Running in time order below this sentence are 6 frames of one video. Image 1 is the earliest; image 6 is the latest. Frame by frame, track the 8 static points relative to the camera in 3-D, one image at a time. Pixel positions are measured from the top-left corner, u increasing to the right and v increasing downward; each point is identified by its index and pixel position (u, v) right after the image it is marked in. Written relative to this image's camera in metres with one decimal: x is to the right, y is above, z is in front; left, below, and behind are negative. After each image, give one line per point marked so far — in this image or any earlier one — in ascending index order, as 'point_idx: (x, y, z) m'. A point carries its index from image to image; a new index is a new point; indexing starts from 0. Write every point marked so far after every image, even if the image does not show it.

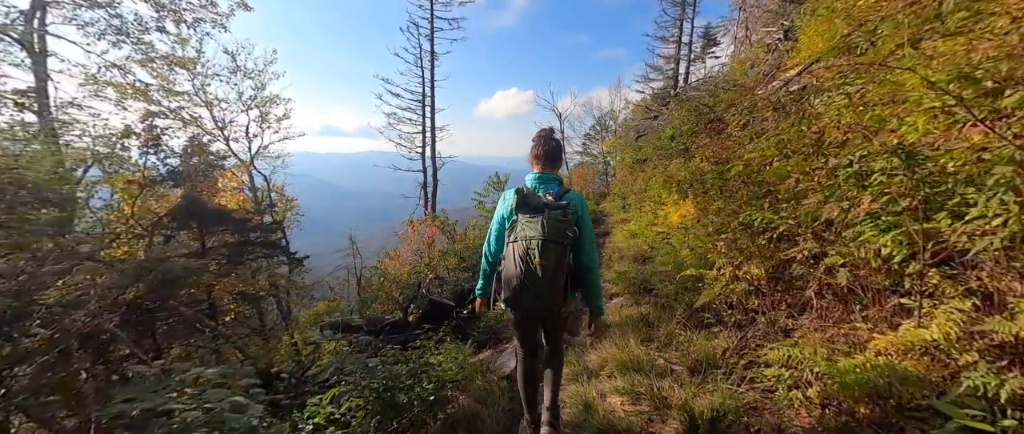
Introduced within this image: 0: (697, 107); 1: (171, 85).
0: (+6.5, +3.8, +12.0) m
1: (-10.9, +4.2, +11.0) m
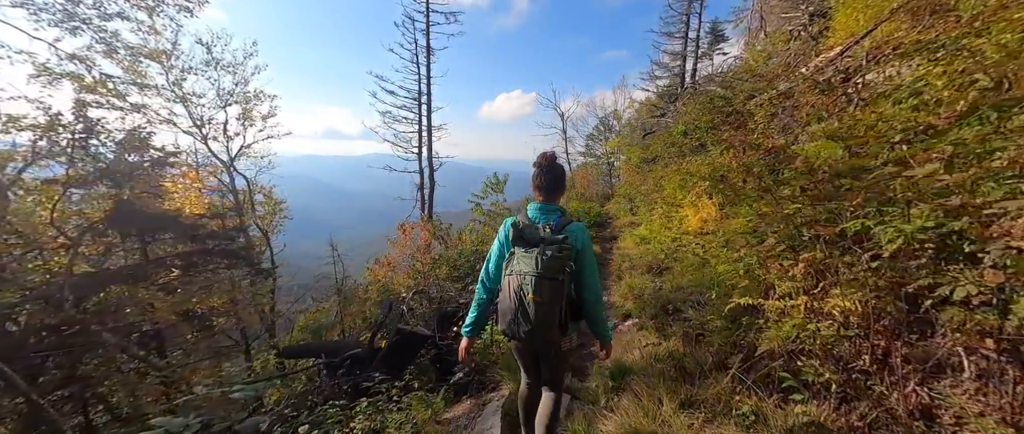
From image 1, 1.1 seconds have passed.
0: (+6.4, +3.7, +11.0) m
1: (-11.0, +4.1, +10.2) m
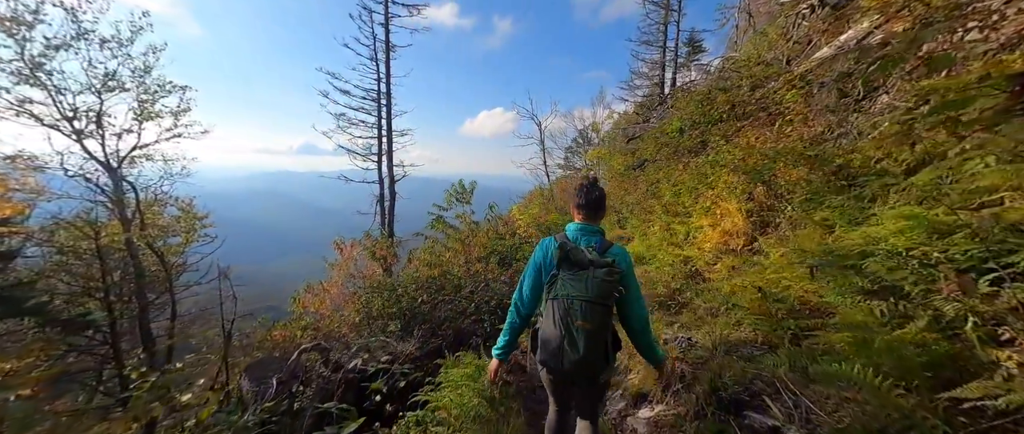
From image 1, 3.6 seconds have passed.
0: (+5.4, +3.4, +9.4) m
1: (-11.9, +3.6, +7.6) m
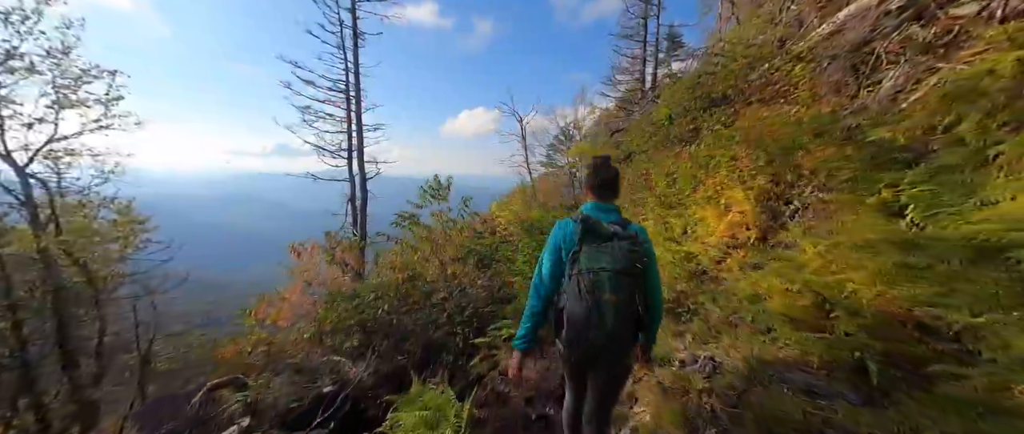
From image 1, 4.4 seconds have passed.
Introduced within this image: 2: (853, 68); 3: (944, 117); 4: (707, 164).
0: (+4.9, +3.6, +8.8) m
1: (-12.3, +3.5, +6.2) m
2: (+4.7, +2.1, +4.7) m
3: (+3.3, +0.8, +2.6) m
4: (+3.3, +0.9, +5.8) m
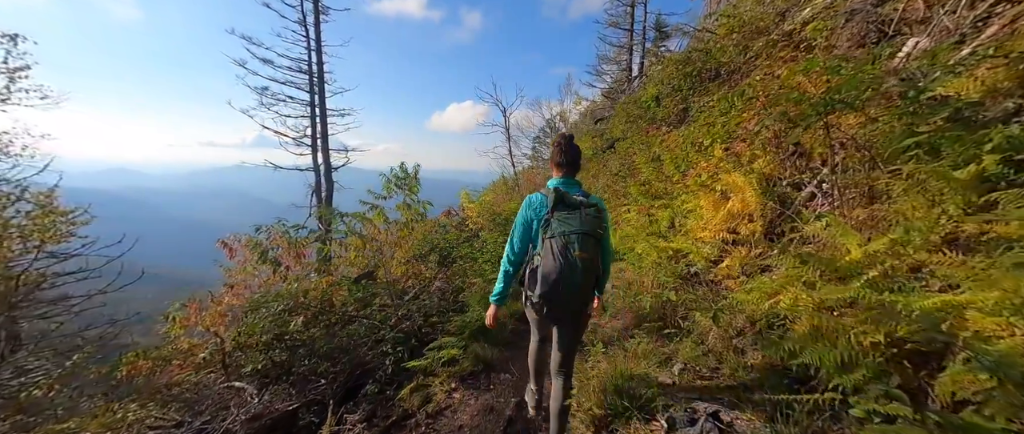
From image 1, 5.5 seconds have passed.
0: (+4.2, +3.7, +8.0) m
1: (-13.0, +3.7, +4.7) m
2: (+4.1, +2.2, +3.9) m
3: (+2.8, +0.8, +1.7) m
4: (+2.7, +1.1, +5.0) m
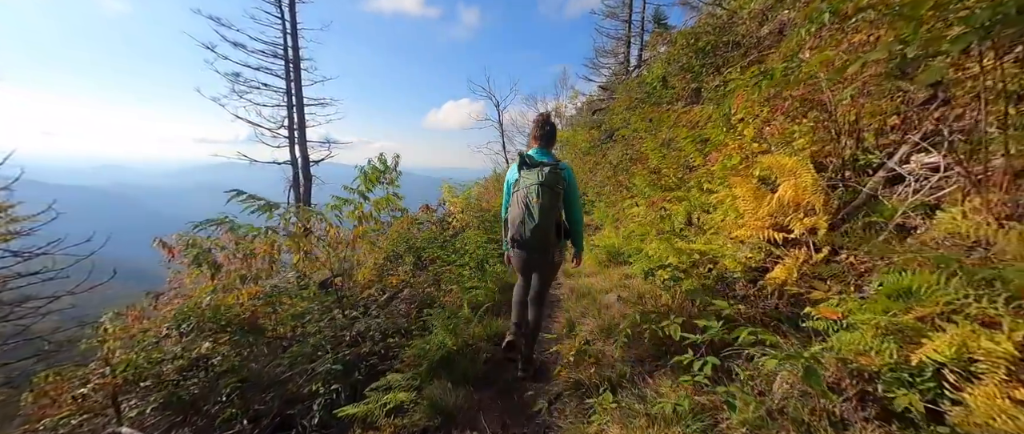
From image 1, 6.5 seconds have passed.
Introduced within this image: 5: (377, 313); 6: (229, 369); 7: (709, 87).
0: (+3.9, +3.8, +7.1) m
1: (-13.2, +3.8, +3.6) m
2: (+4.0, +2.2, +3.0) m
3: (+2.6, +0.9, +0.8) m
4: (+2.5, +1.1, +4.1) m
5: (-1.5, -1.1, +3.8) m
6: (-2.6, -1.5, +3.3) m
7: (+3.1, +2.1, +5.5) m
